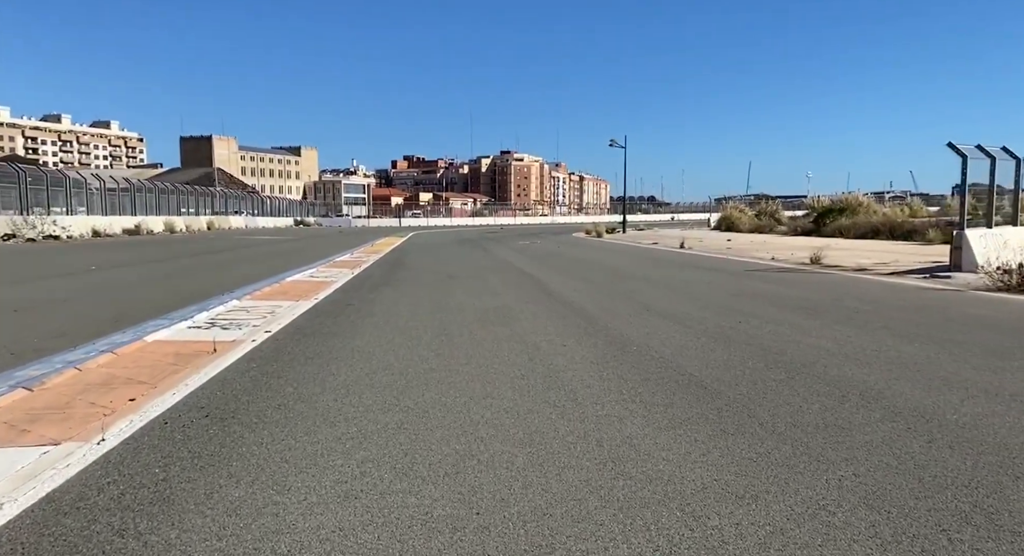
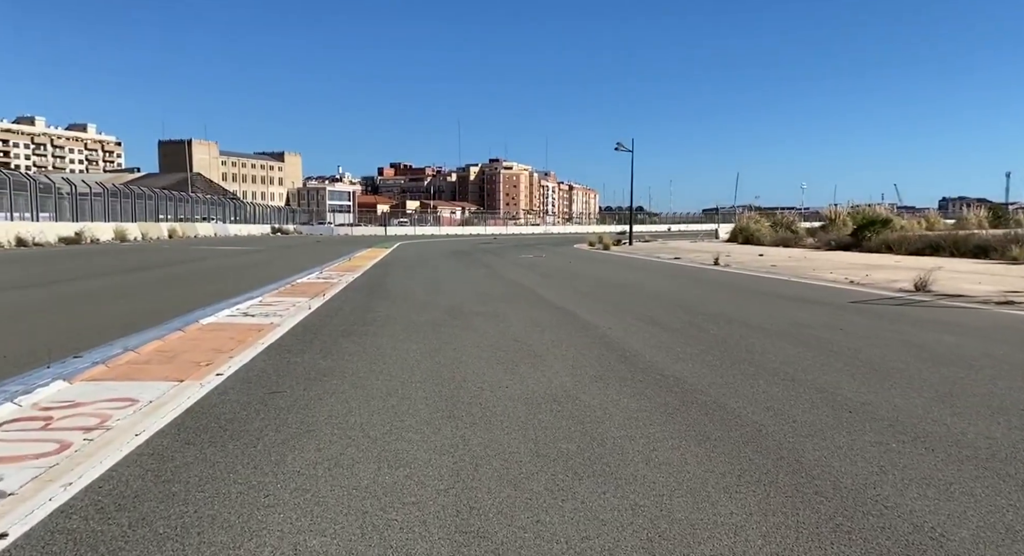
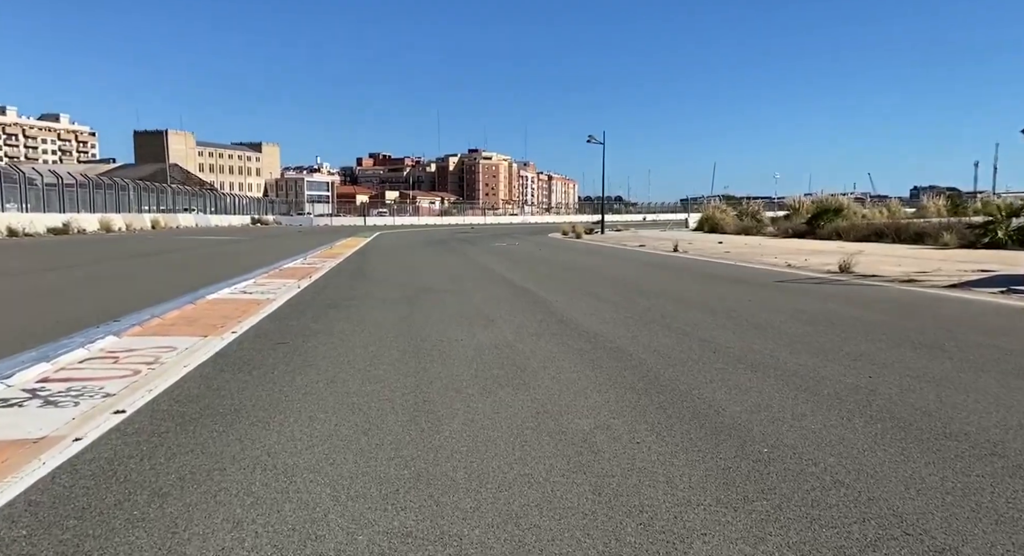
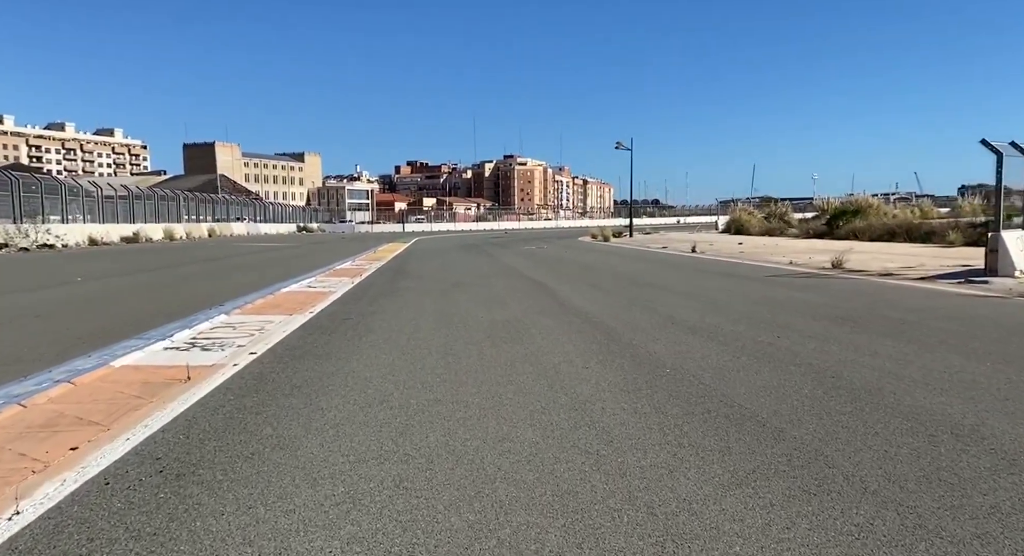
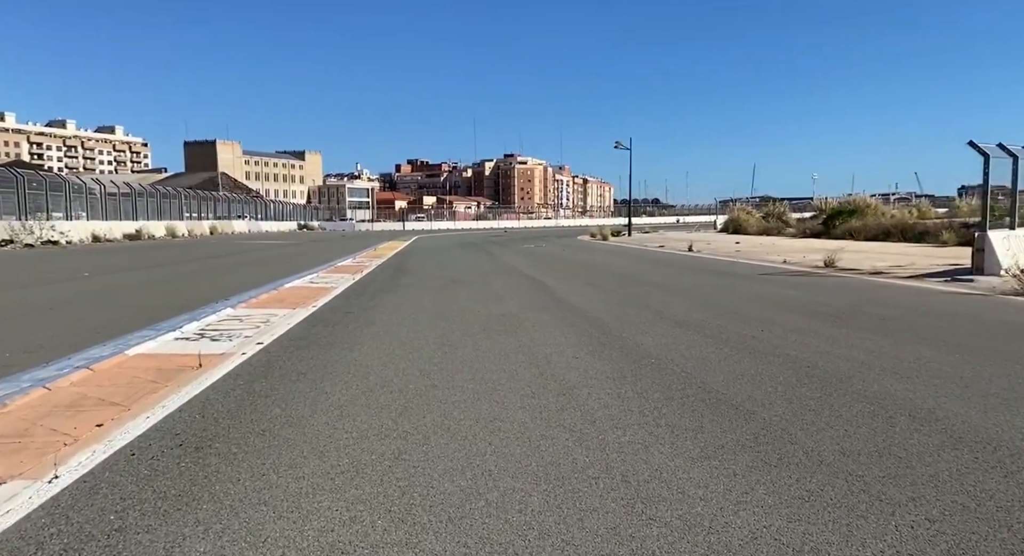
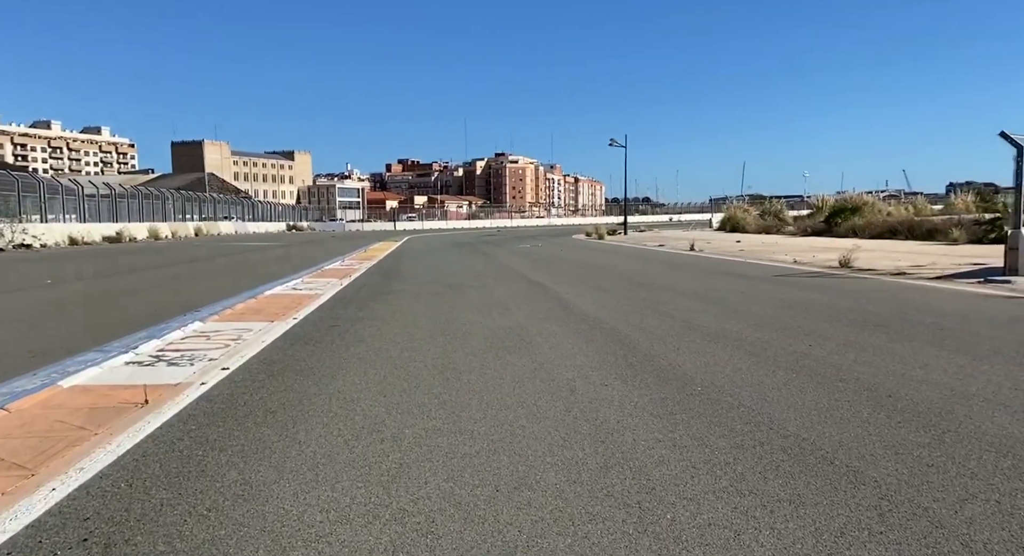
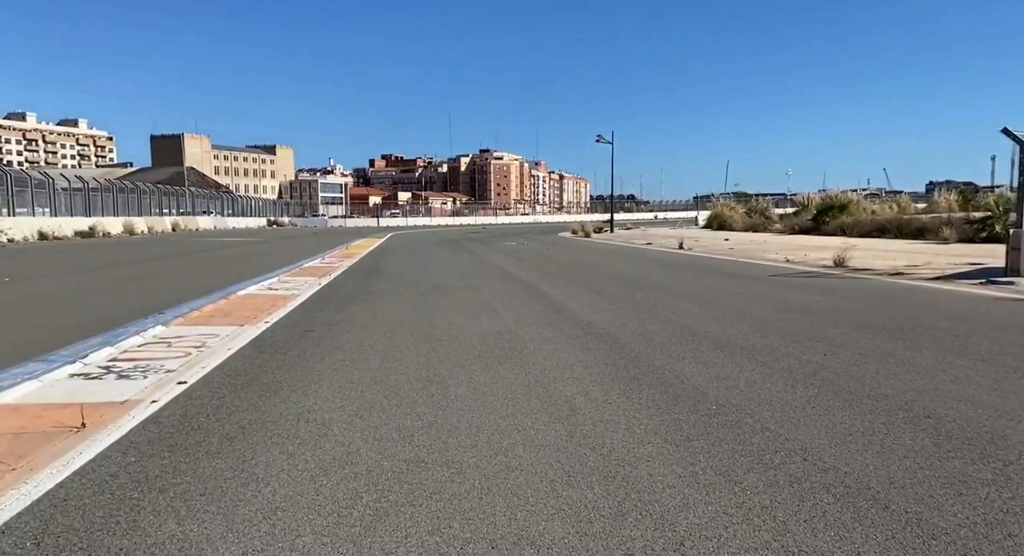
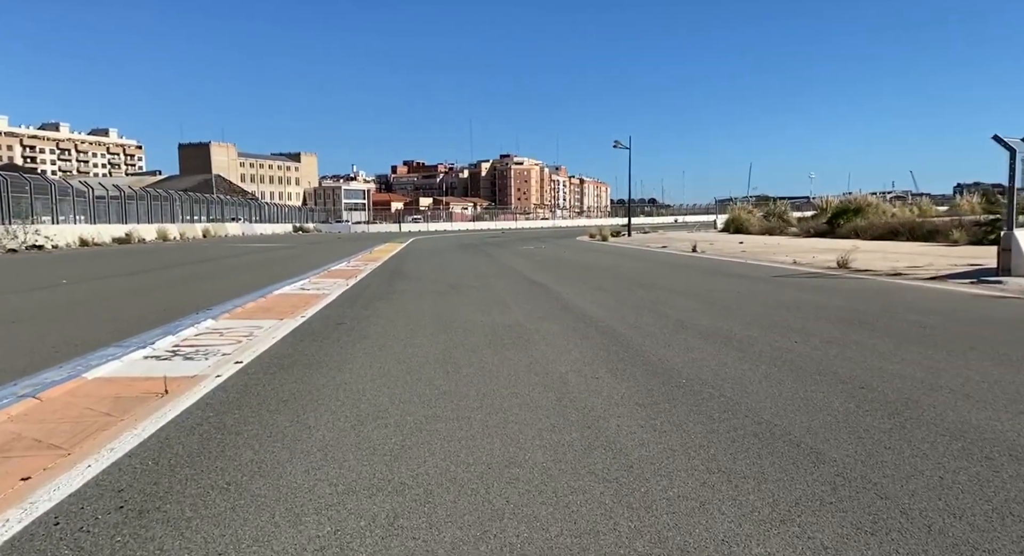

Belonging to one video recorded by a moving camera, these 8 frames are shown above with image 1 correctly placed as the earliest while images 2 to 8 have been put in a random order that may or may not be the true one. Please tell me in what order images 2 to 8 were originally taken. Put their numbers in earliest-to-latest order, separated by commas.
5, 4, 8, 6, 7, 3, 2
